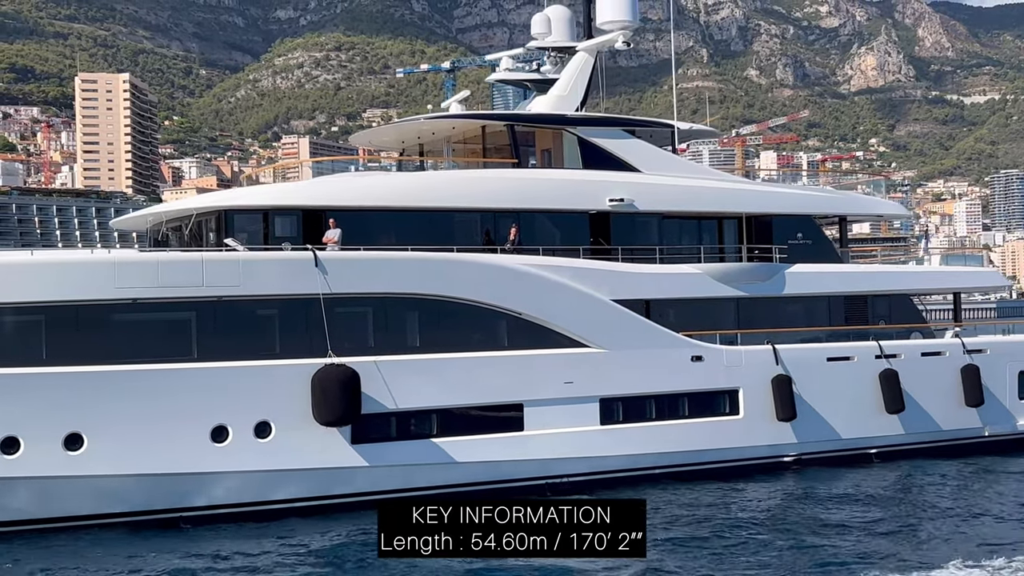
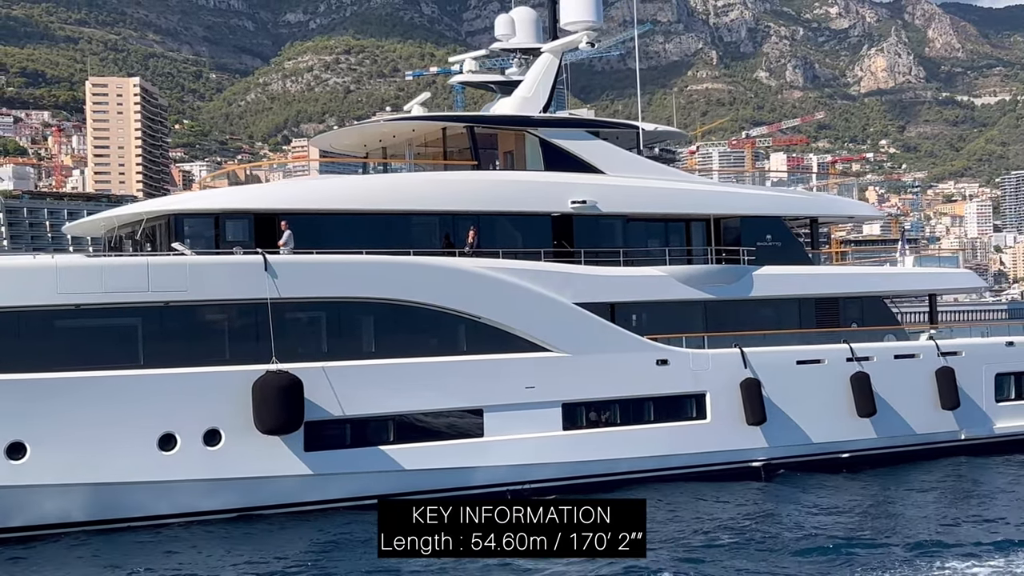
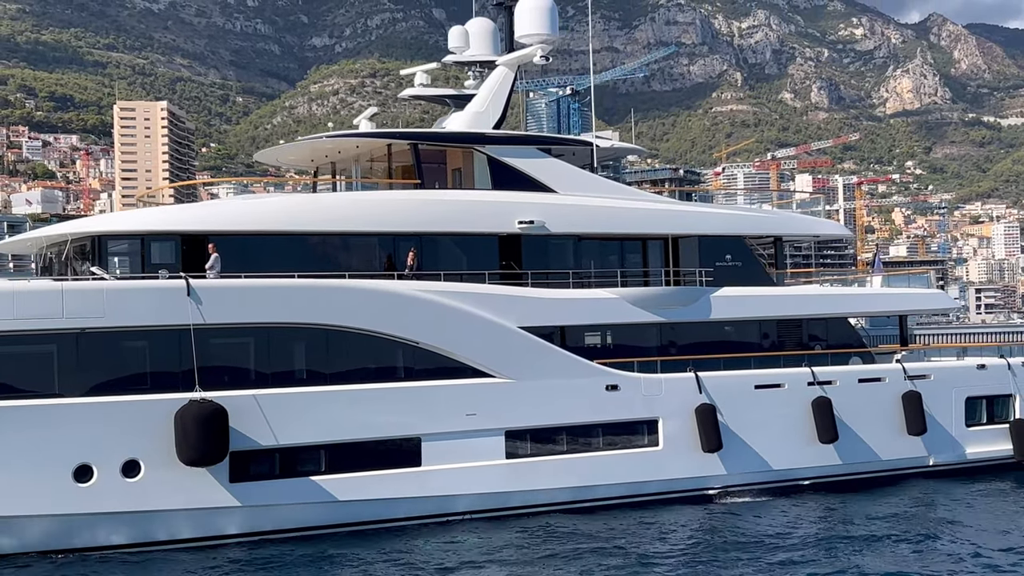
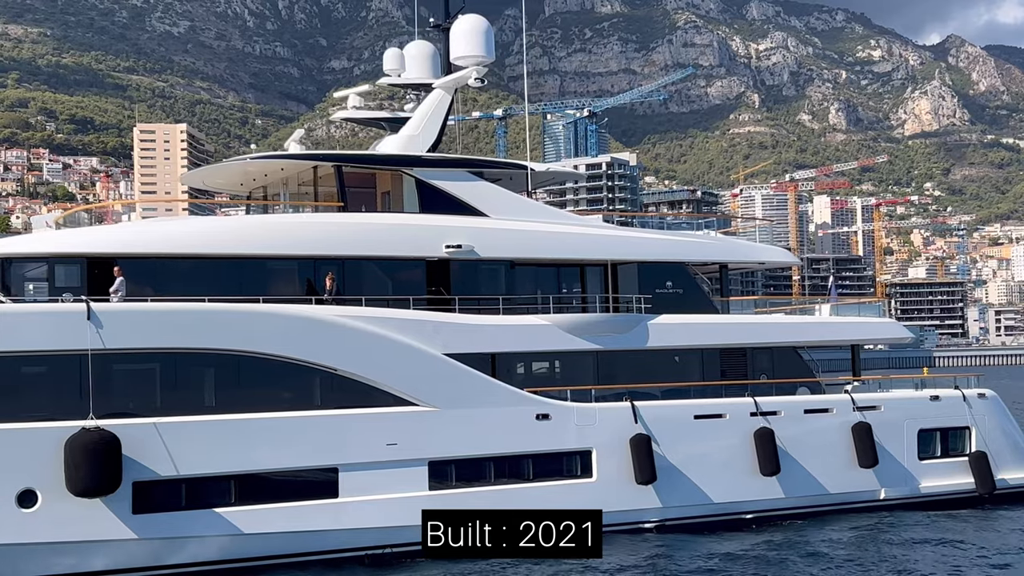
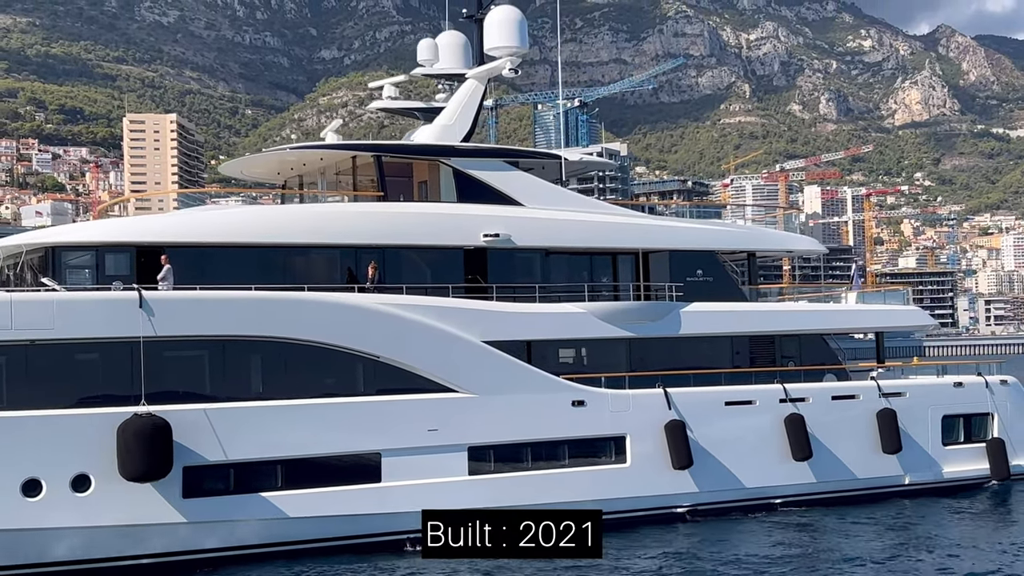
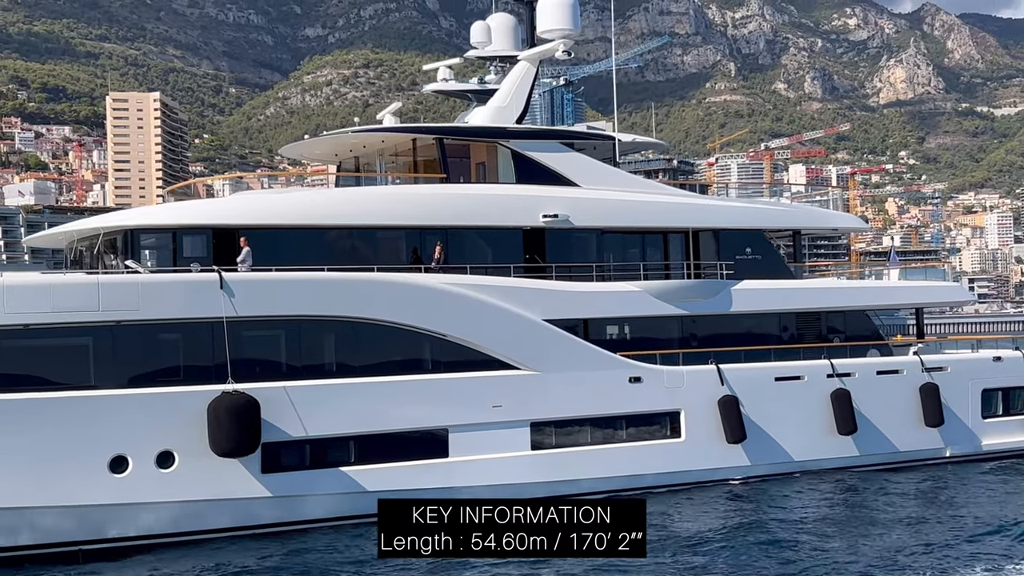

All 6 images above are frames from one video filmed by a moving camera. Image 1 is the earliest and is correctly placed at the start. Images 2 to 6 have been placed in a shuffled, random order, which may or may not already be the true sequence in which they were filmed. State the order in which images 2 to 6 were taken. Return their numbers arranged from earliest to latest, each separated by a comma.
2, 6, 3, 5, 4
